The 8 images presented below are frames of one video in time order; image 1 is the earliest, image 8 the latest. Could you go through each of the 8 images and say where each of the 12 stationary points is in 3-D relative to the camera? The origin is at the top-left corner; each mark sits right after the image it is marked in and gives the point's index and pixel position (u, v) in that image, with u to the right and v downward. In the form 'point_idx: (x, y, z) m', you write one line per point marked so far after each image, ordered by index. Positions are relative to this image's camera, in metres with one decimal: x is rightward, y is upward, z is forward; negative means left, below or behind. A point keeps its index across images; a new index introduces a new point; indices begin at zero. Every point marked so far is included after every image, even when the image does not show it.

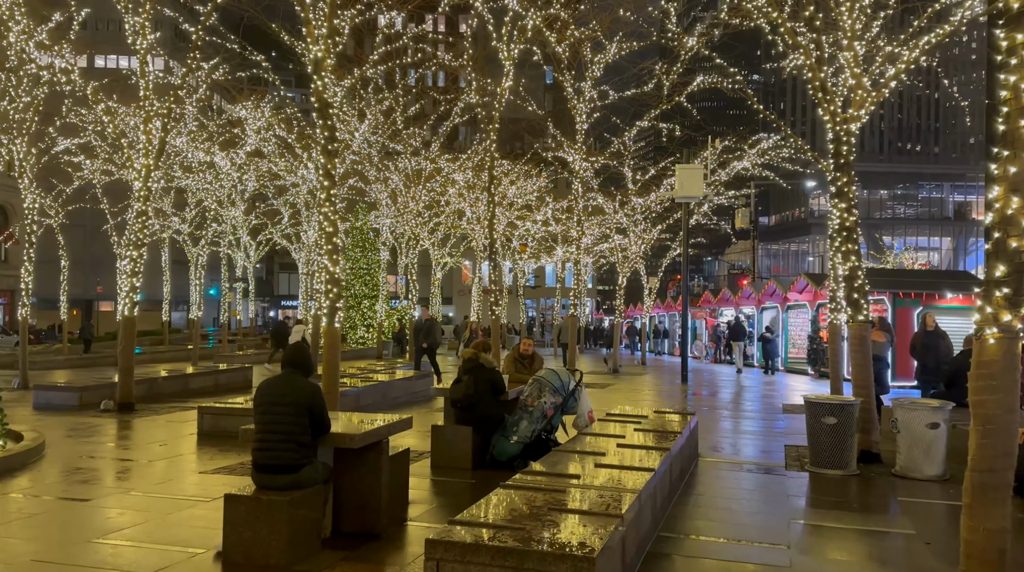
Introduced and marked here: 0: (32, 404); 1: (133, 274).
0: (-8.6, -2.1, +17.3) m
1: (-6.9, +0.2, +17.6) m
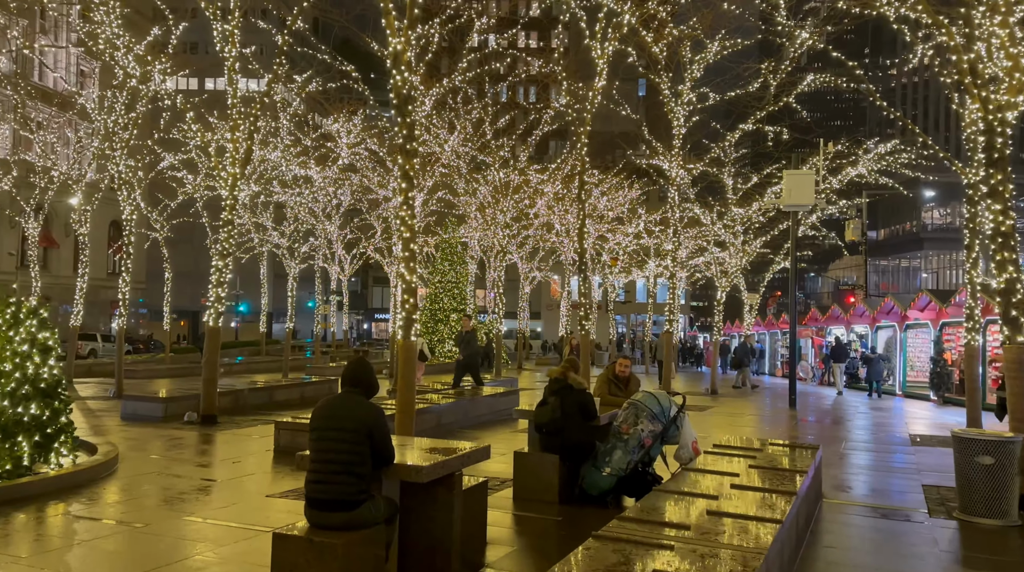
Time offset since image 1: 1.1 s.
0: (-7.0, -2.3, +17.2) m
1: (-5.3, +0.1, +17.3) m
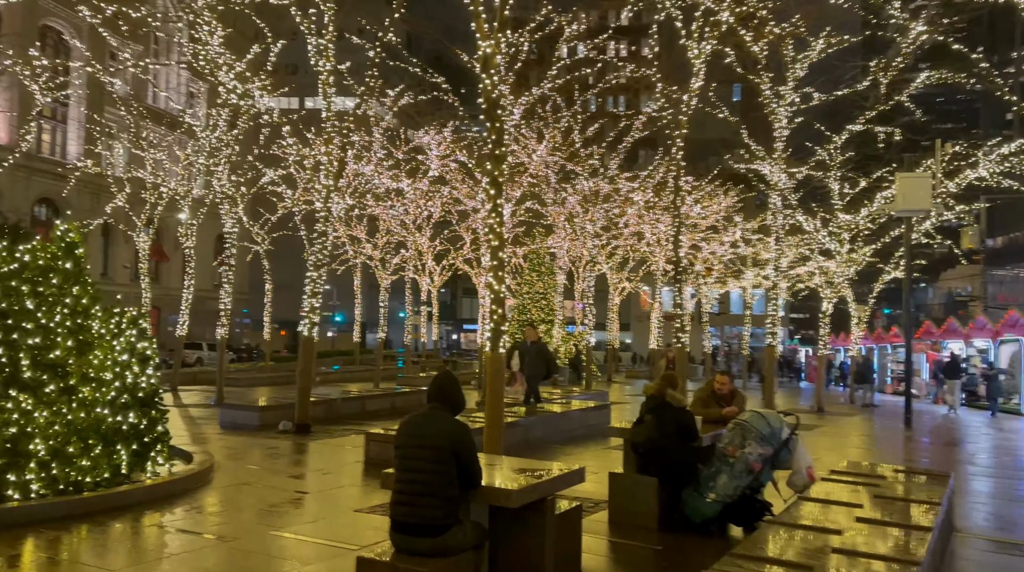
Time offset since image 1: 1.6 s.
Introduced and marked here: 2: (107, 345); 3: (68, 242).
0: (-5.3, -2.5, +17.4) m
1: (-3.6, -0.1, +17.3) m
2: (-3.9, -0.6, +9.5) m
3: (-4.2, +0.4, +9.3) m
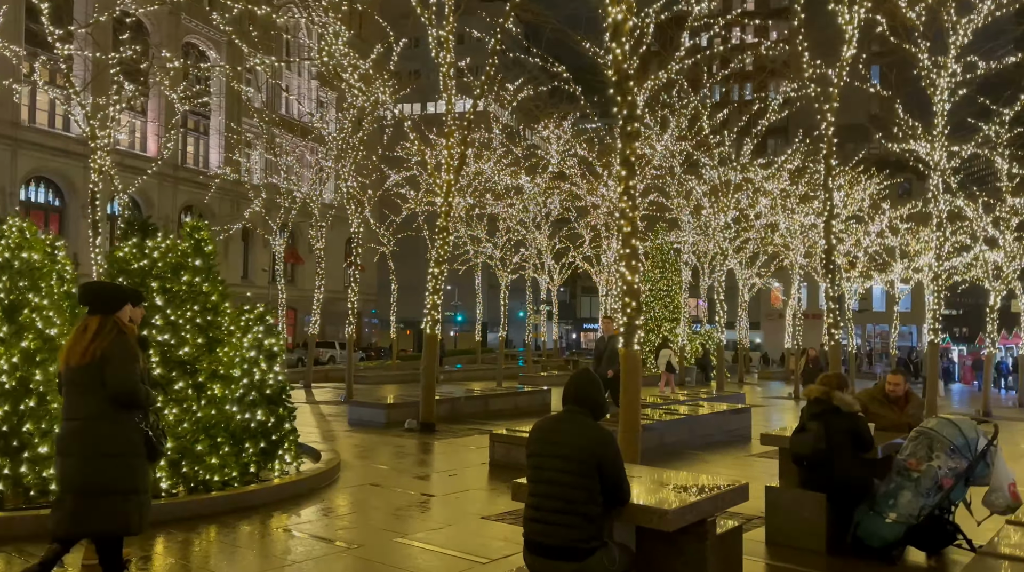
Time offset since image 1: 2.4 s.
0: (-3.1, -2.4, +17.3) m
1: (-1.4, -0.1, +17.0) m
2: (-2.7, -0.5, +9.2) m
3: (-3.0, +0.4, +9.1) m
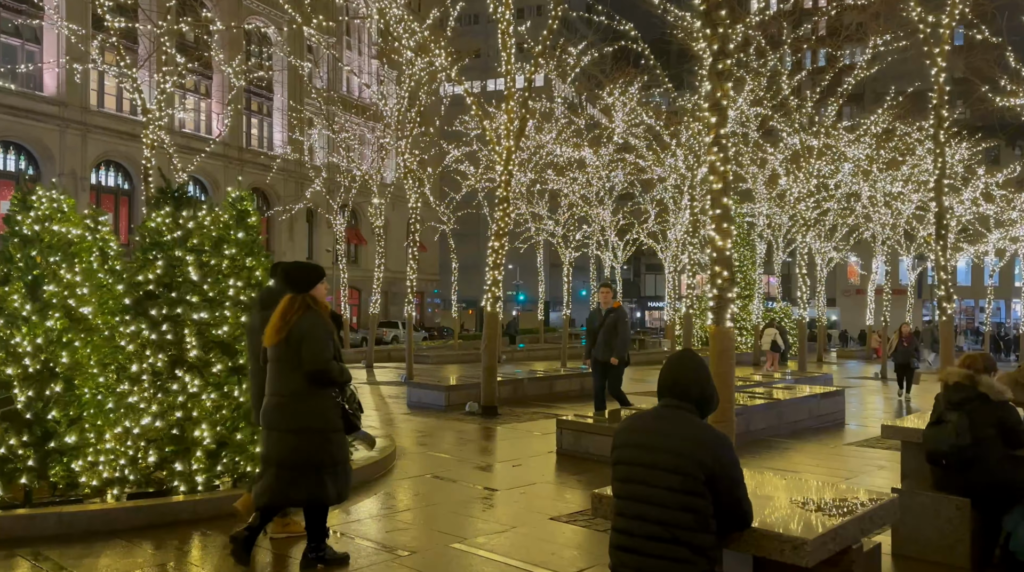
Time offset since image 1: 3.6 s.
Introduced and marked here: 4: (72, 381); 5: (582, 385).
0: (-1.9, -2.0, +16.5) m
1: (-0.3, +0.3, +16.1) m
2: (-2.0, -0.3, +8.5) m
3: (-2.4, +0.7, +8.3) m
4: (-3.5, -0.8, +7.6) m
5: (+1.3, -1.9, +18.3) m
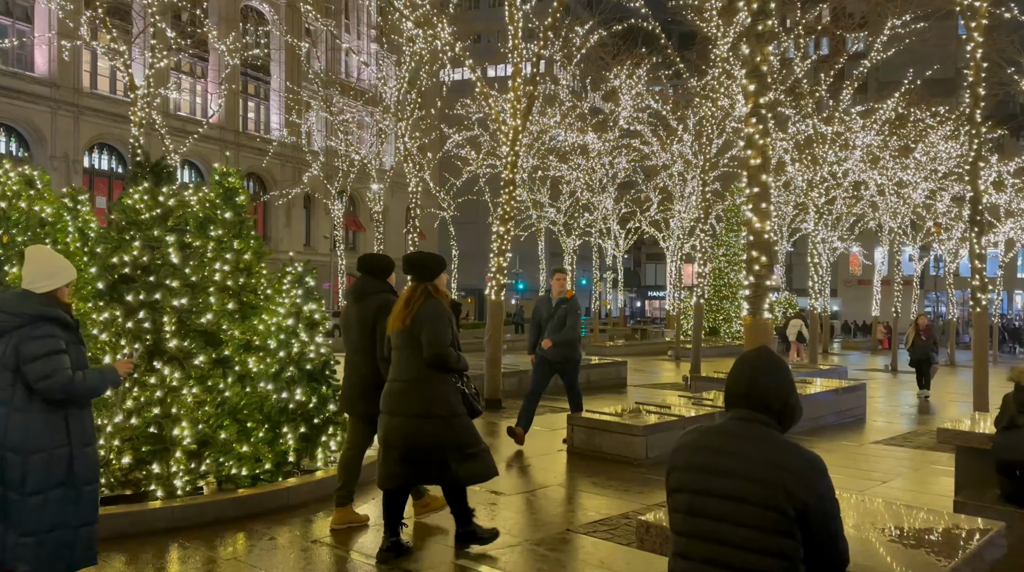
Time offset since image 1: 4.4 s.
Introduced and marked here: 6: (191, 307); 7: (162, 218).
0: (-1.8, -1.8, +15.8) m
1: (-0.2, +0.5, +15.4) m
2: (-1.9, -0.2, +7.7) m
3: (-2.3, +0.8, +7.6) m
4: (-3.4, -0.6, +6.9) m
5: (+1.4, -1.7, +17.6) m
6: (-2.4, -0.2, +7.1) m
7: (-2.6, +0.5, +7.1) m
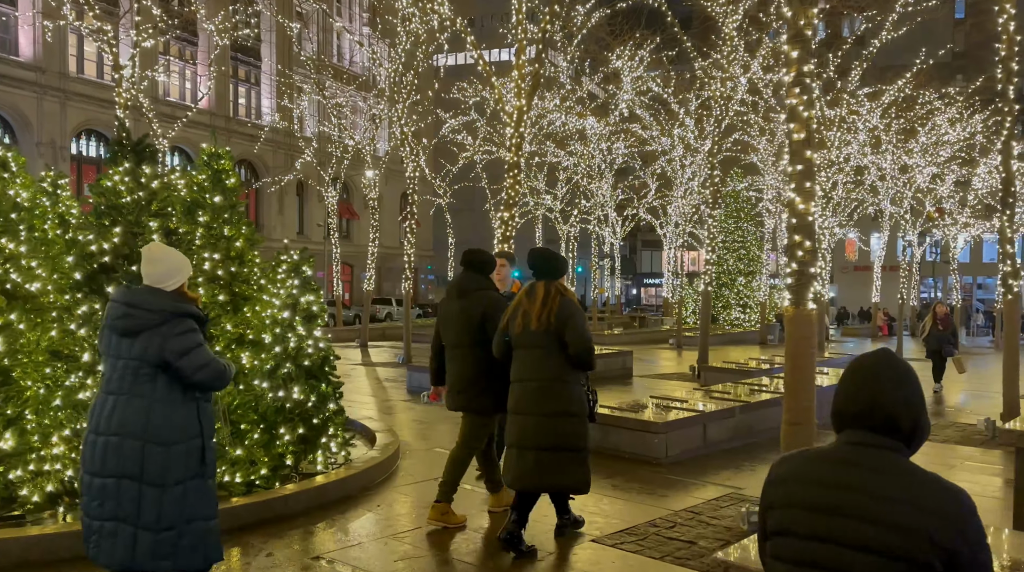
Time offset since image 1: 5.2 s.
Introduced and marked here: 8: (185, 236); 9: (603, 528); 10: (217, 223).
0: (-1.8, -1.6, +15.2) m
1: (-0.1, +0.7, +14.8) m
2: (-1.8, -0.1, +7.1) m
3: (-2.2, +0.9, +7.0) m
4: (-3.3, -0.6, +6.3) m
5: (+1.4, -1.5, +17.0) m
6: (-2.3, -0.1, +6.5) m
7: (-2.5, +0.6, +6.5) m
8: (-2.3, +0.4, +6.6) m
9: (+0.6, -1.6, +6.6) m
10: (-2.1, +0.5, +6.9) m
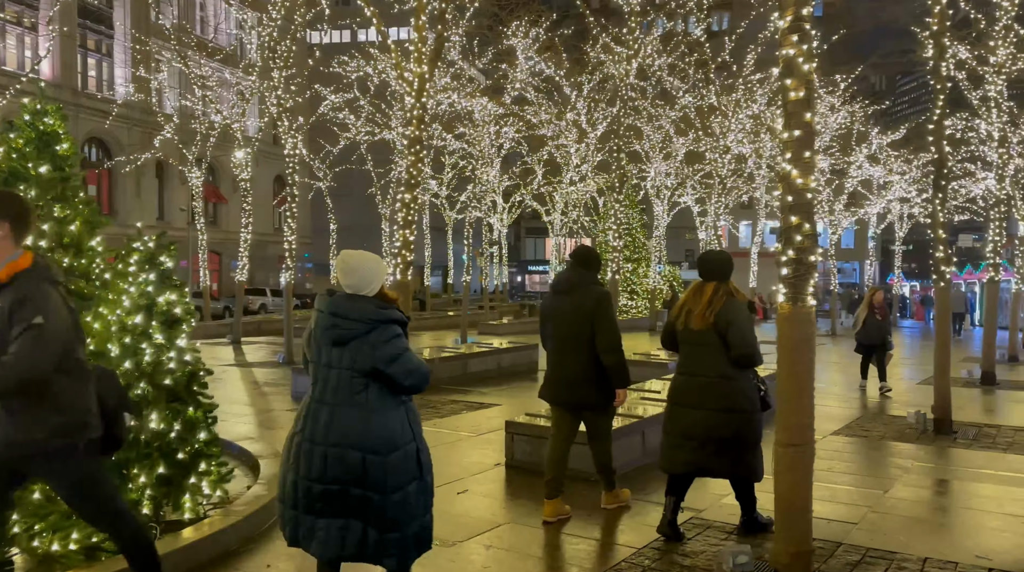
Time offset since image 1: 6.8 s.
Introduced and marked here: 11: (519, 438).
0: (-3.3, -1.5, +13.6) m
1: (-1.6, +0.9, +13.3) m
2: (-2.3, -0.1, +5.5) m
3: (-2.6, +0.9, +5.3) m
4: (-3.6, -0.6, +4.5) m
5: (-0.3, -1.3, +15.7) m
6: (-2.7, -0.1, +4.8) m
7: (-2.9, +0.6, +4.8) m
8: (-2.7, +0.4, +4.9) m
9: (+0.2, -1.6, +5.3) m
10: (-2.6, +0.5, +5.2) m
11: (0.0, -1.3, +8.0) m
